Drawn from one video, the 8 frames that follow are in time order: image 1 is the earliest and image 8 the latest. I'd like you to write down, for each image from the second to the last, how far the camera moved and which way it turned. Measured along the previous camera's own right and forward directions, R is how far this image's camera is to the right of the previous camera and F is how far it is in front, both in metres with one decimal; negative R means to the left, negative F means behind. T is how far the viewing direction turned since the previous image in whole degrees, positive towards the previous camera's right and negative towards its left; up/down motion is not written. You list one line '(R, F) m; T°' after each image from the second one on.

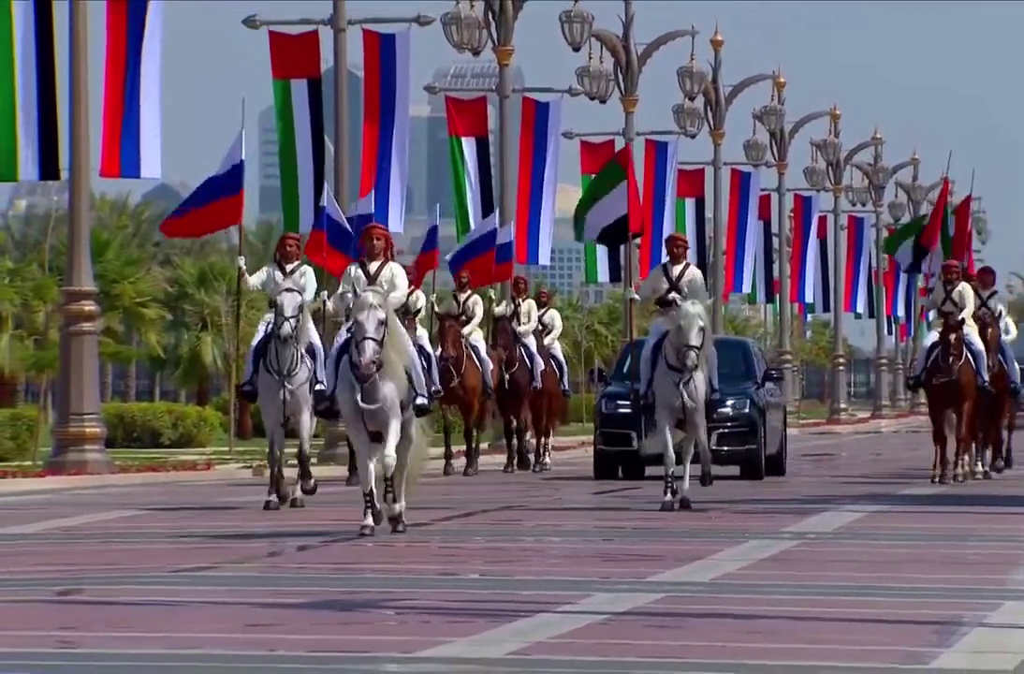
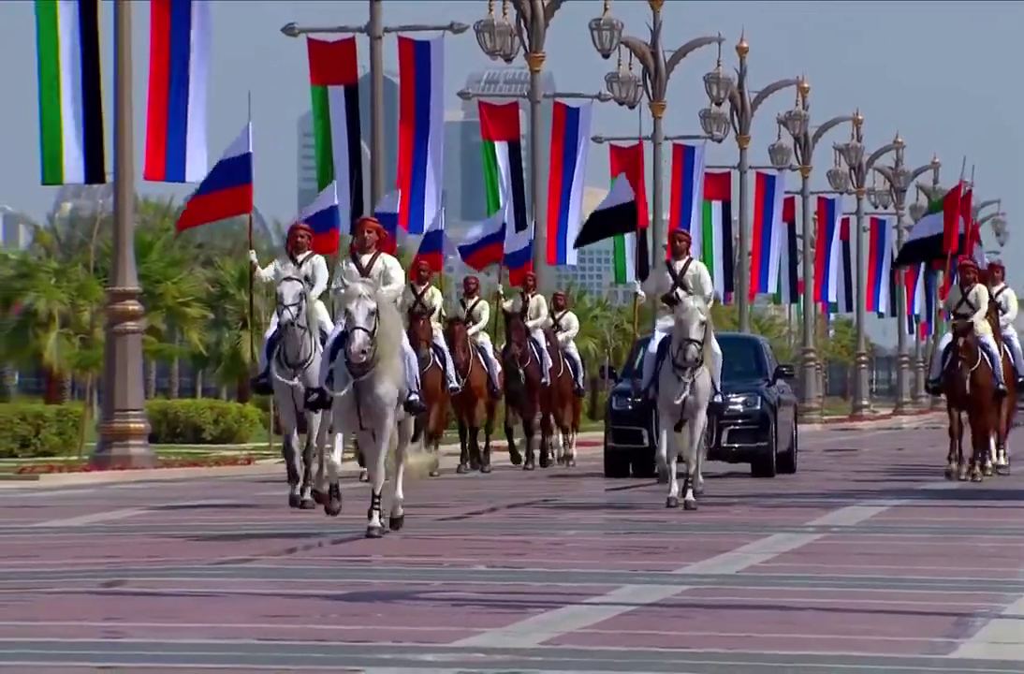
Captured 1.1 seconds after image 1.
(+0.4, -0.4) m; -2°
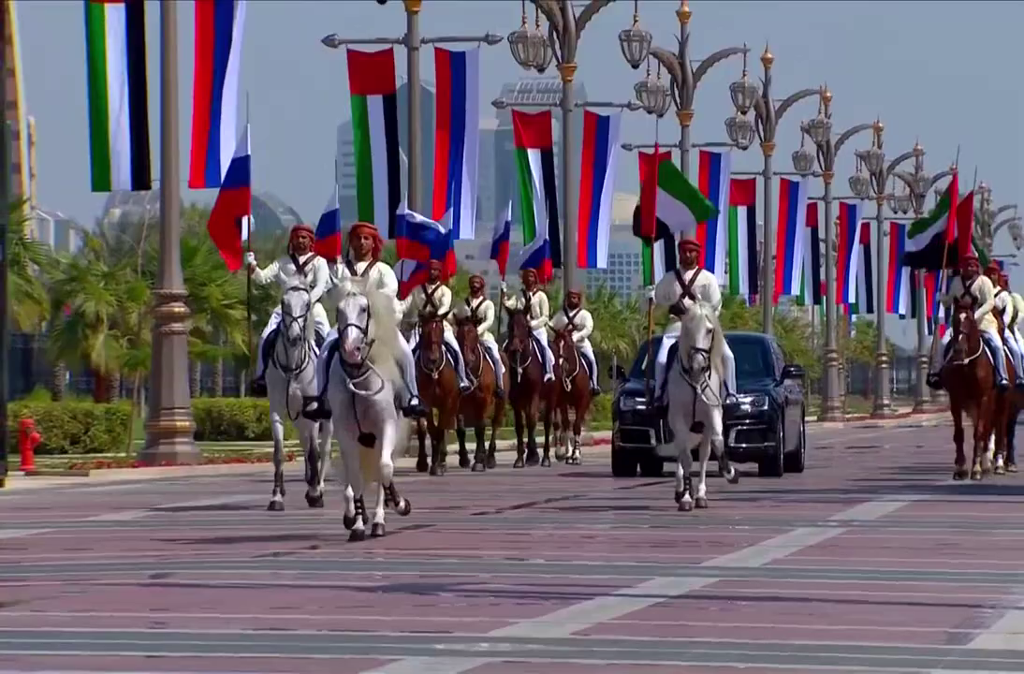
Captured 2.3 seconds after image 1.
(-0.1, -0.5) m; 0°
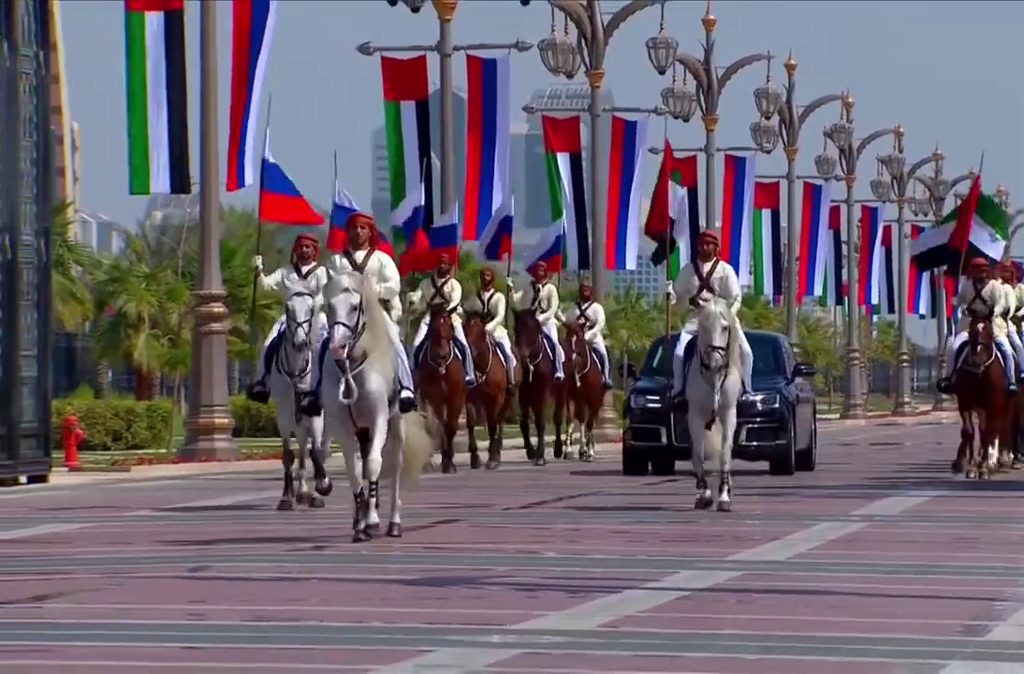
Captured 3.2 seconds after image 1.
(-0.1, -0.4) m; 0°
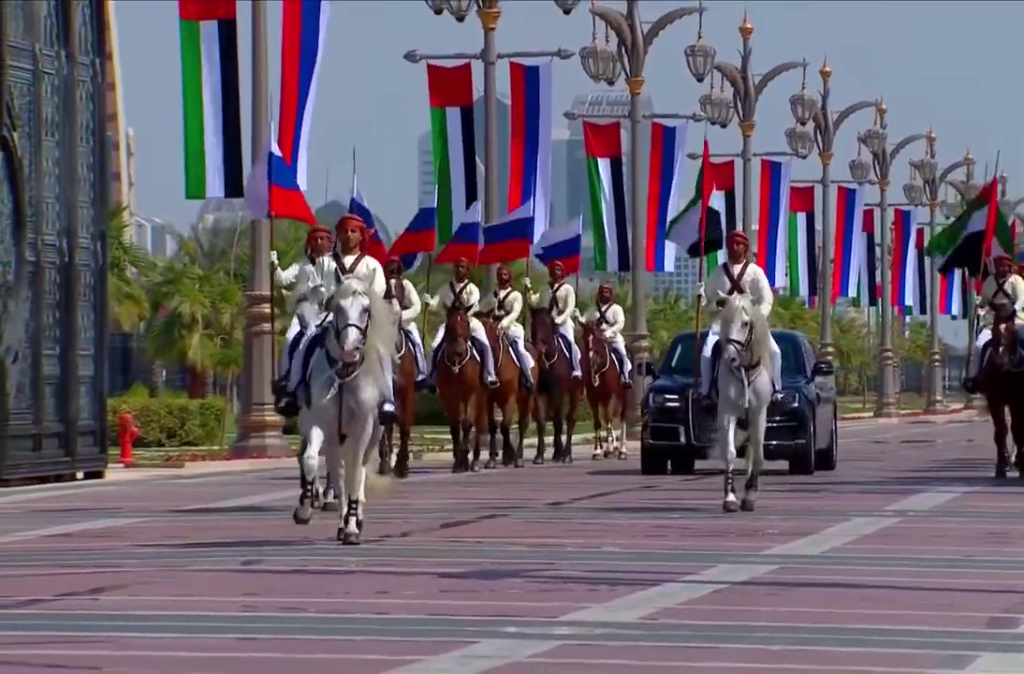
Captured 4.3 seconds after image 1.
(-0.1, -0.4) m; -1°
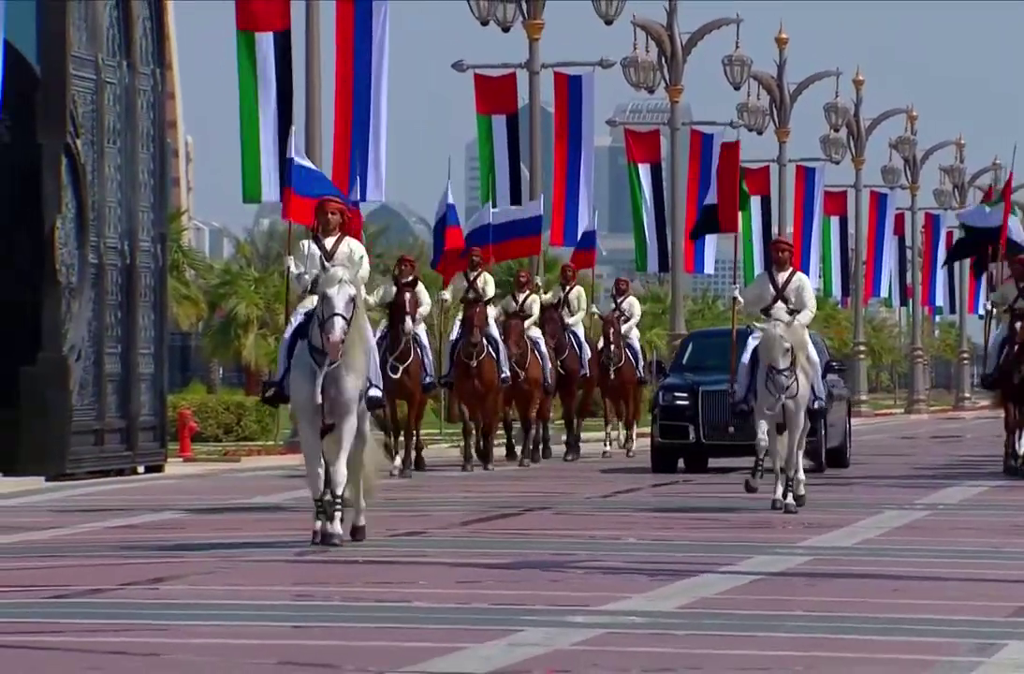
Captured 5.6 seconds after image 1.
(-0.1, -0.6) m; -1°
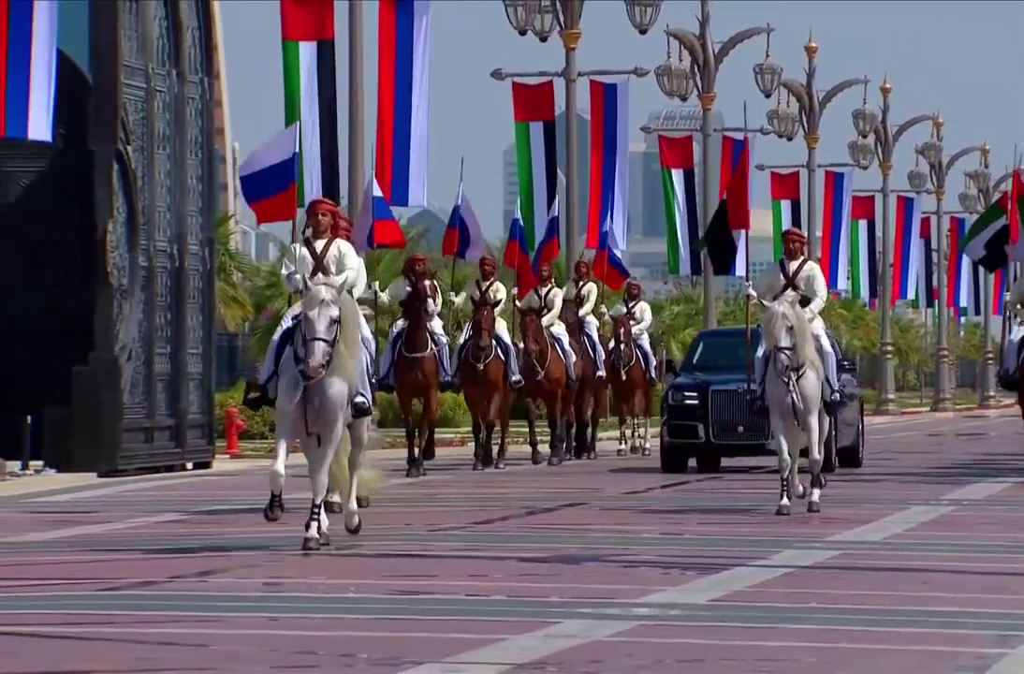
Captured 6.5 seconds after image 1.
(-0.1, -0.5) m; 0°
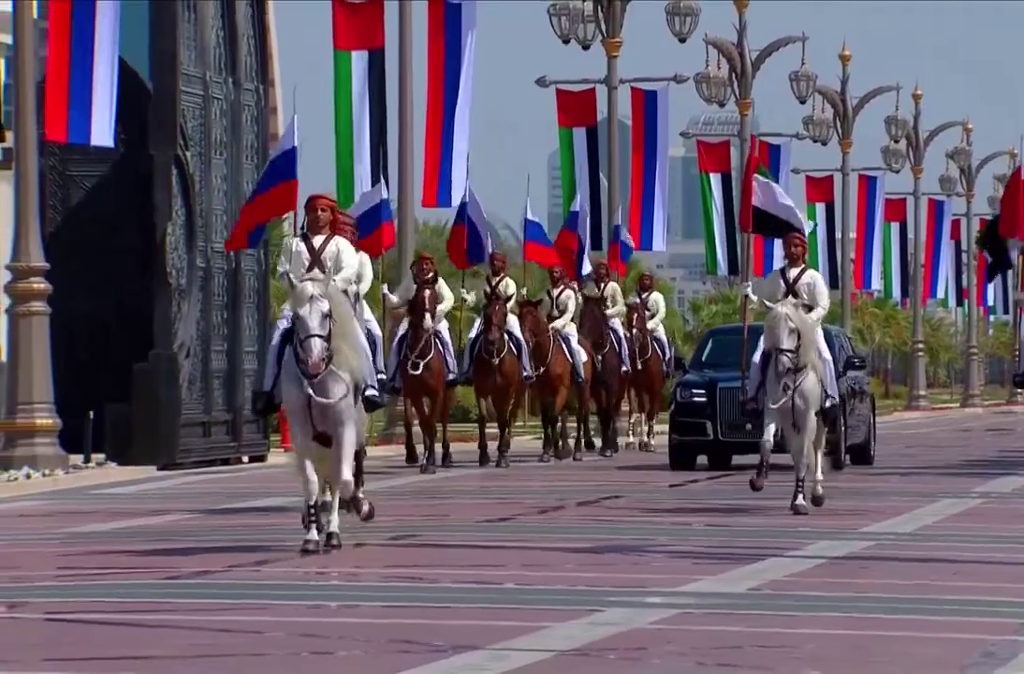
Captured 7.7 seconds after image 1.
(-0.1, -0.6) m; -1°
